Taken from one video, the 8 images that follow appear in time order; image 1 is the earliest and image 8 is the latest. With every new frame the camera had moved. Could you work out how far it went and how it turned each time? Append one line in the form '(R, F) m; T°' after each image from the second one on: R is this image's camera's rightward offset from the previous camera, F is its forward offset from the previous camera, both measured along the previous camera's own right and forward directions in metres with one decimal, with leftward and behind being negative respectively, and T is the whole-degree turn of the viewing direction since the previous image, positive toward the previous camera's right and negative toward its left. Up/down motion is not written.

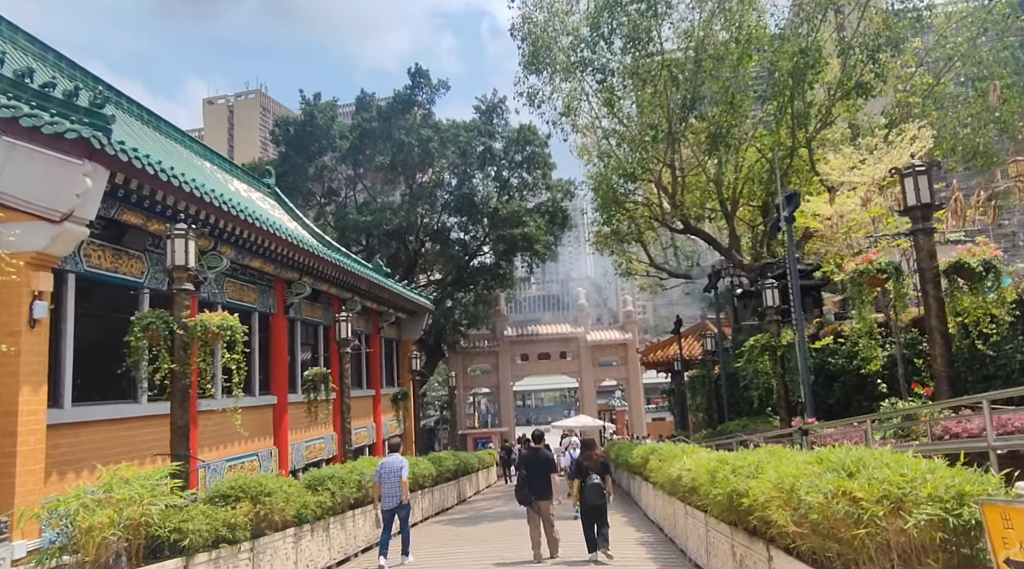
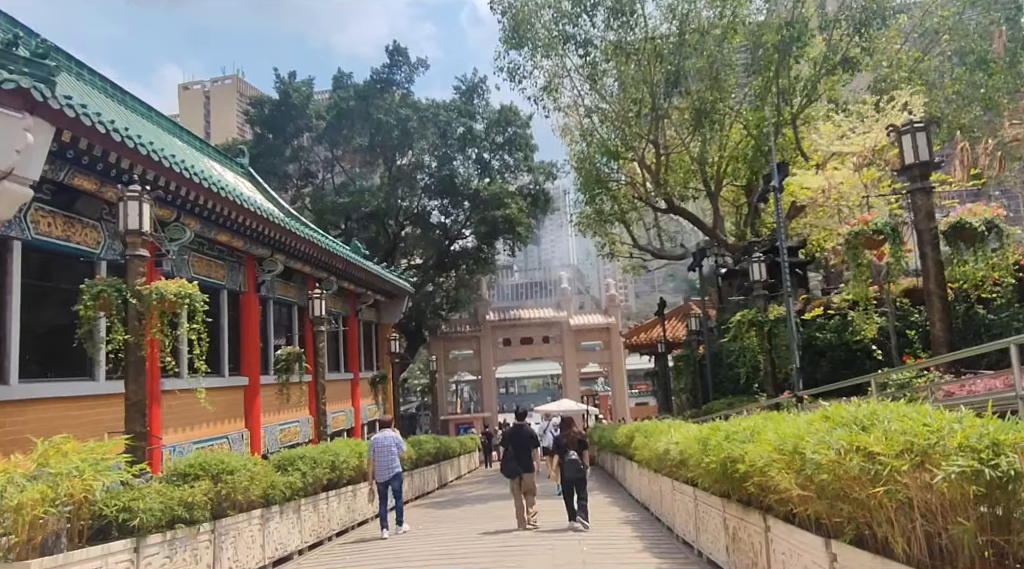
(0.0, +0.4) m; +1°
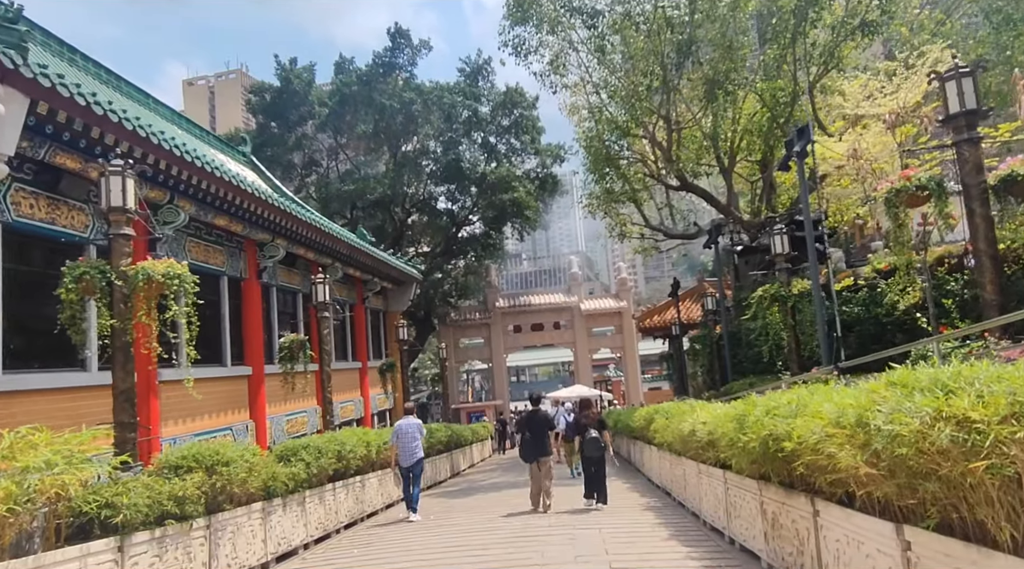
(0.0, +0.5) m; -1°
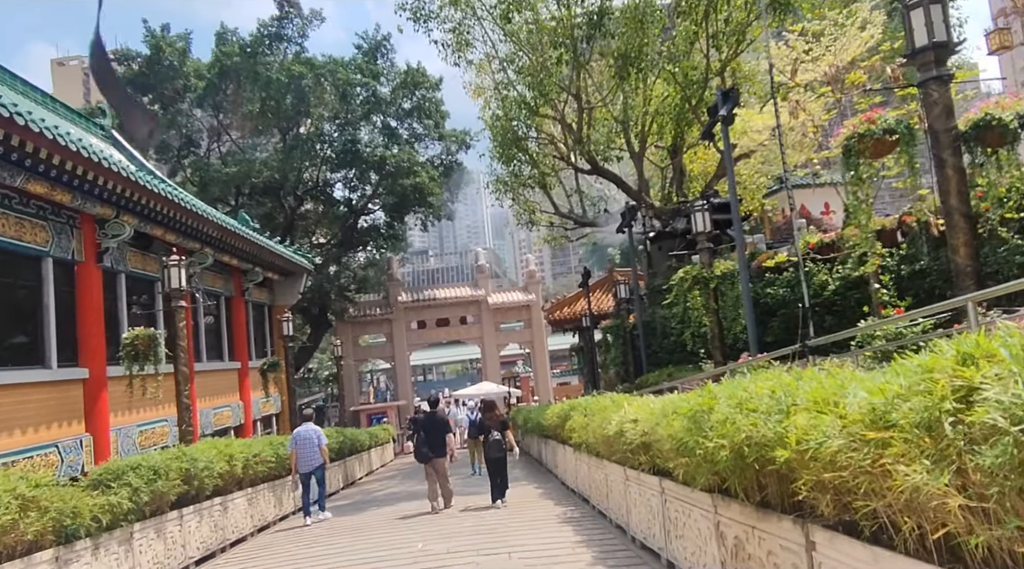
(+0.2, +1.6) m; +6°
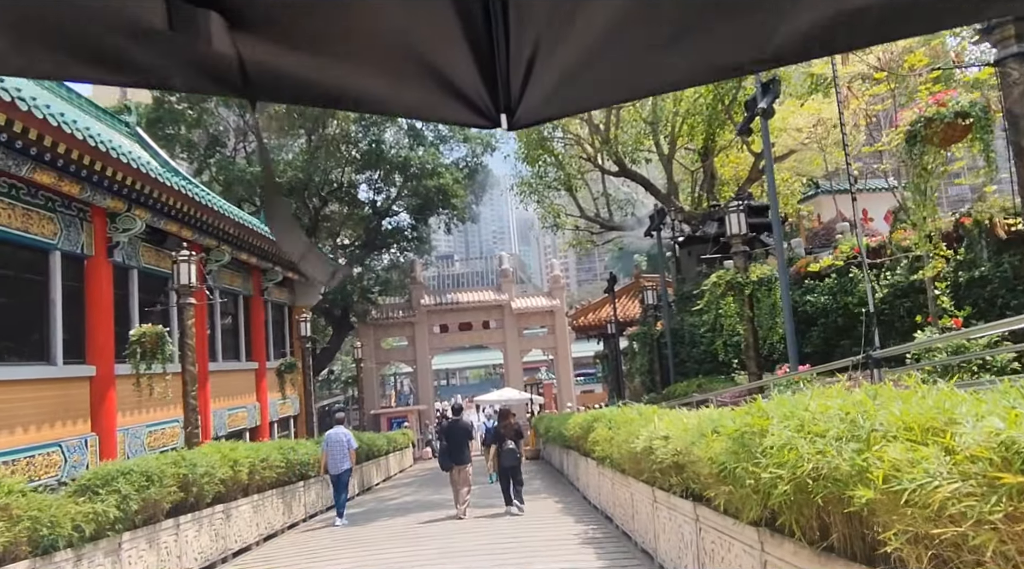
(0.0, +0.6) m; -2°
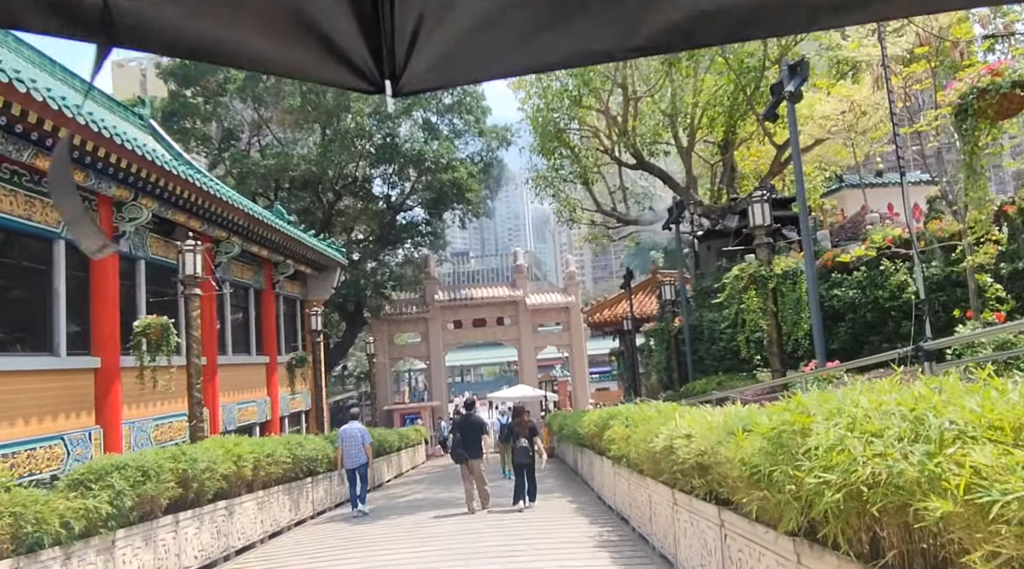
(0.0, +0.3) m; -1°
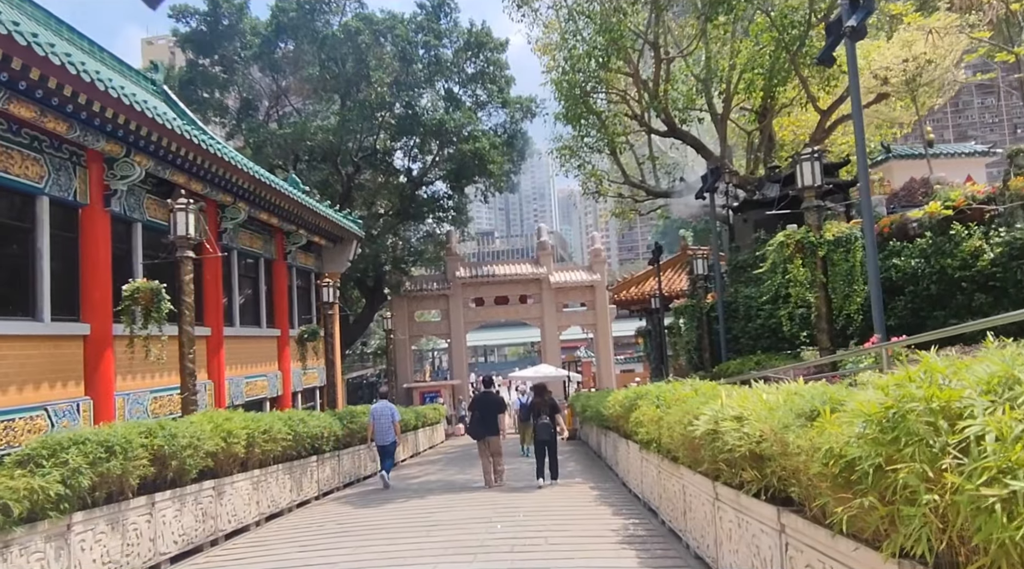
(+0.1, +0.9) m; -2°
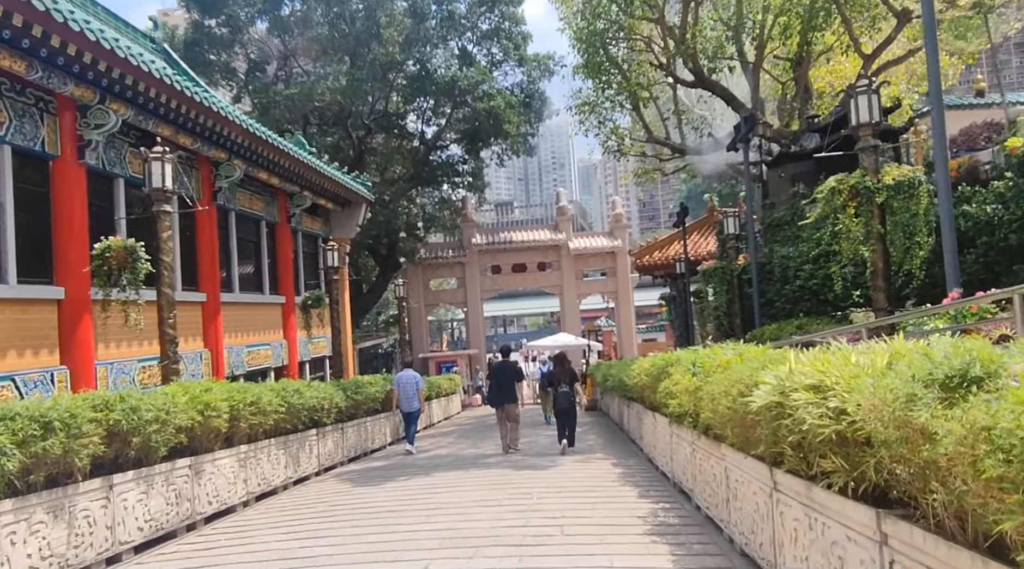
(+0.1, +1.0) m; -1°
